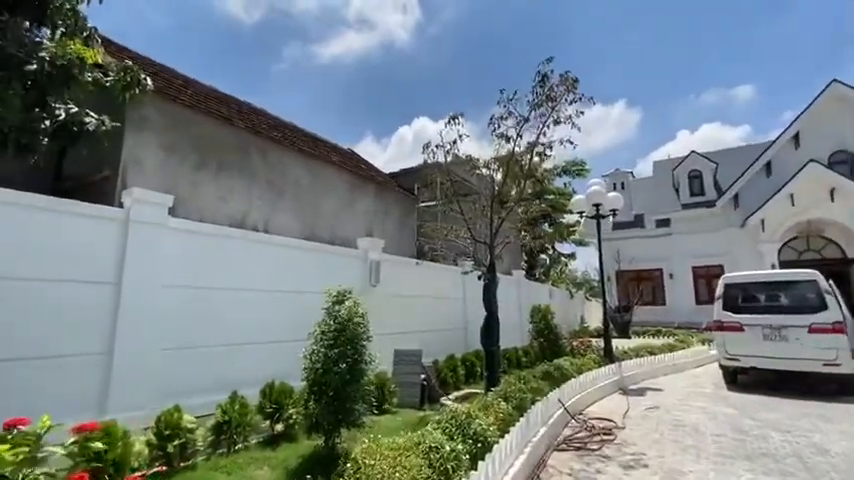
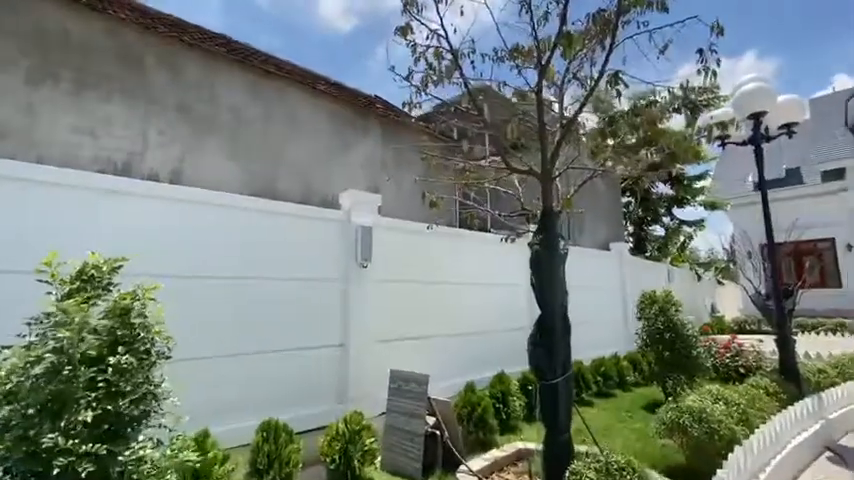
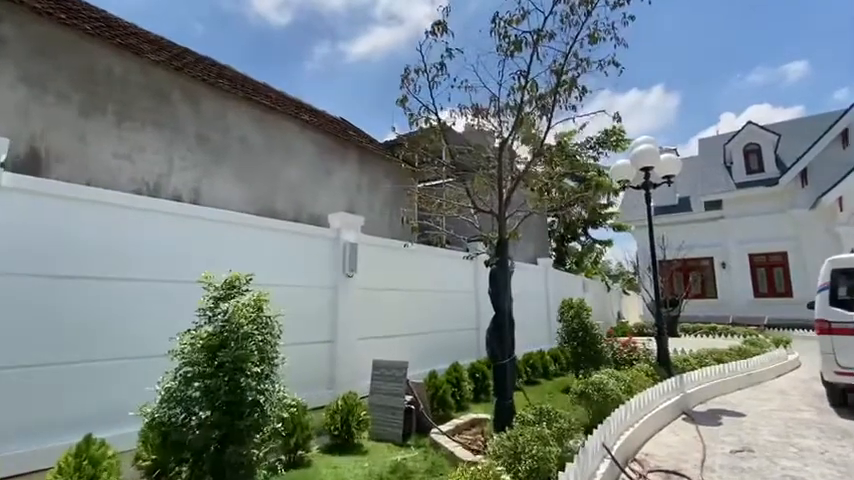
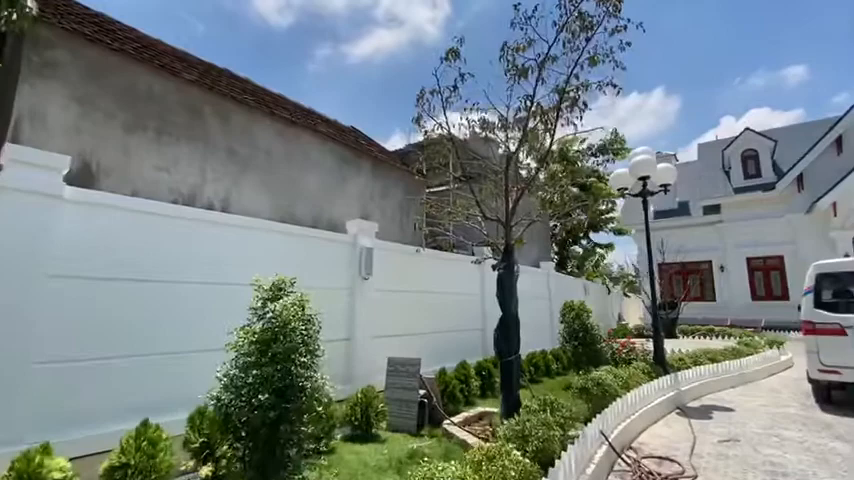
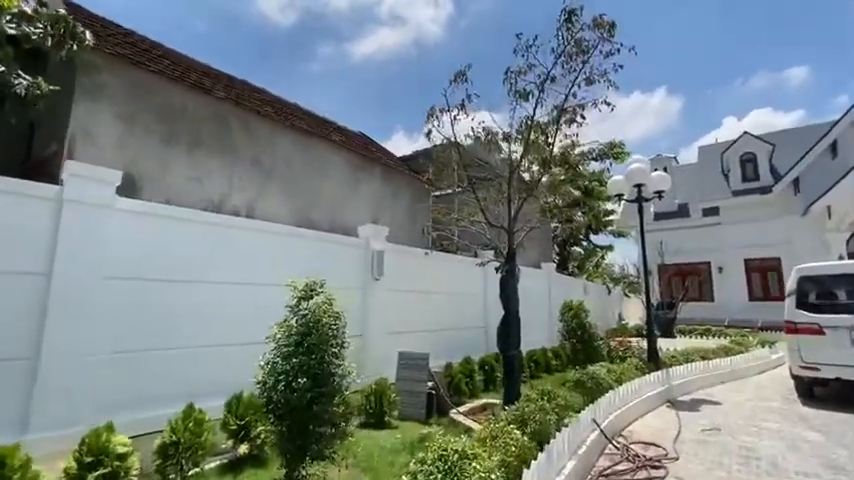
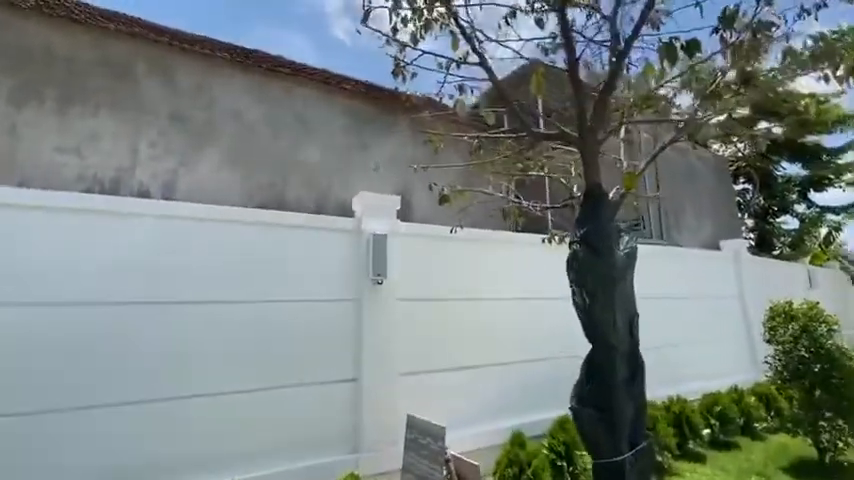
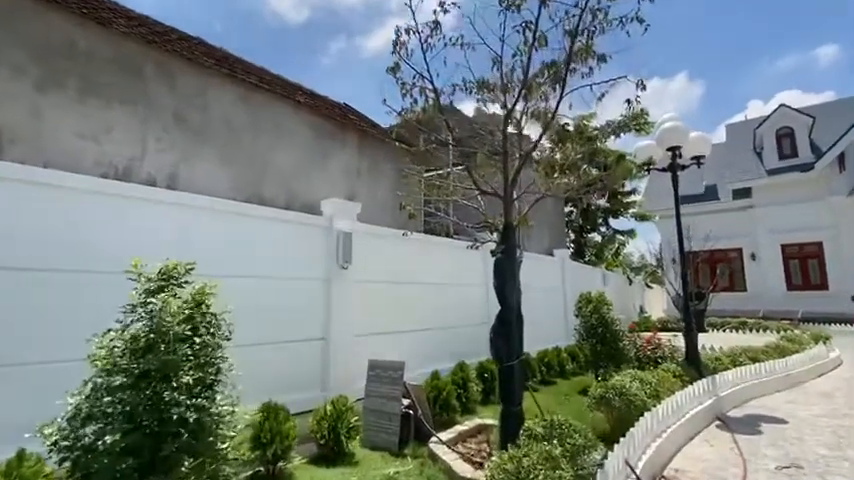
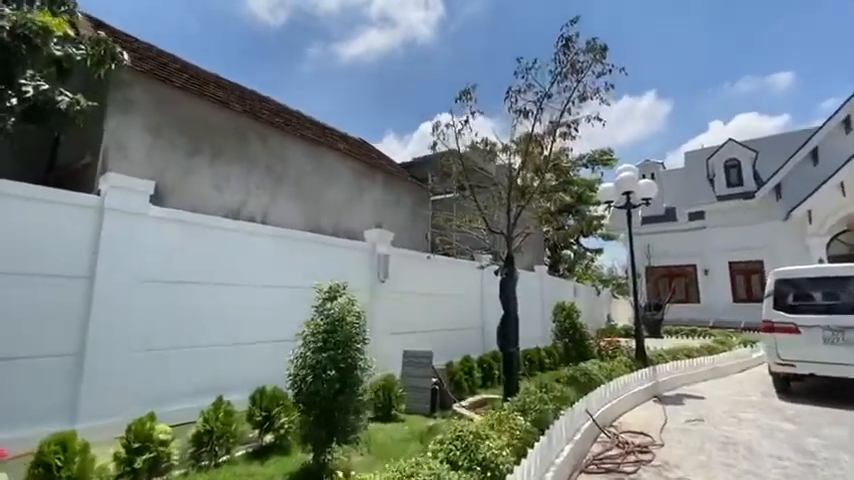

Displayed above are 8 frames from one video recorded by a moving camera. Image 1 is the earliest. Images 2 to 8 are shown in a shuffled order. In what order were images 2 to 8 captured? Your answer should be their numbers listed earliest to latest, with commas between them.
8, 5, 4, 3, 7, 2, 6
